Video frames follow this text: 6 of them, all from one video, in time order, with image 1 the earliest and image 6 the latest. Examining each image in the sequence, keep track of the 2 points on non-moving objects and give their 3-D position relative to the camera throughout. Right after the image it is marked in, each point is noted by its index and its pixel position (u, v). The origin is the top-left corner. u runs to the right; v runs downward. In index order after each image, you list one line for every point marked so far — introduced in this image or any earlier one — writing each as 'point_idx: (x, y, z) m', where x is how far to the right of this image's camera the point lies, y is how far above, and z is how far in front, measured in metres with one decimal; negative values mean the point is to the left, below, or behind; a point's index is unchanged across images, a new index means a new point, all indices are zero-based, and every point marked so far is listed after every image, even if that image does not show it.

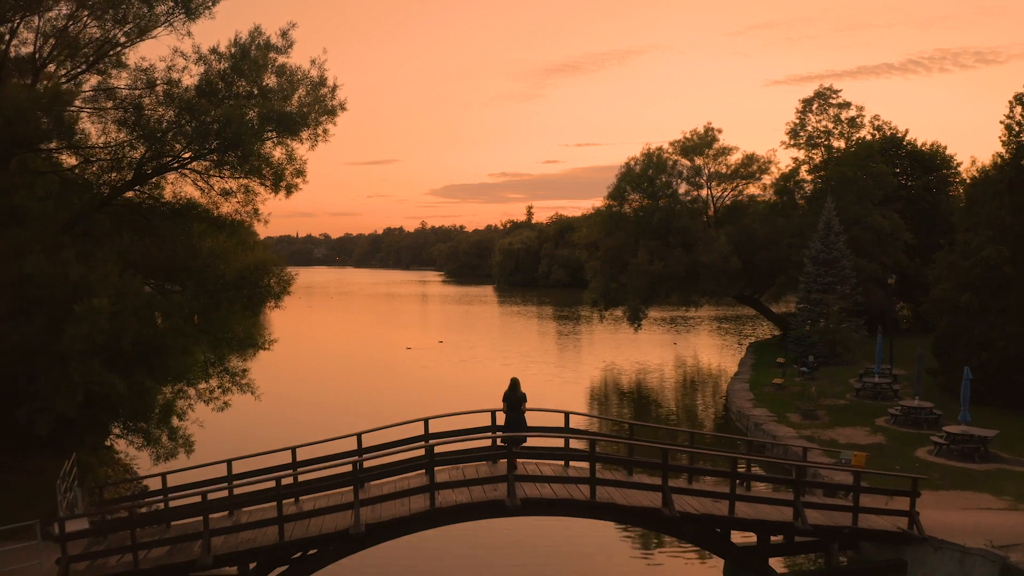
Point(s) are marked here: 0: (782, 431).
0: (+6.9, -3.7, +19.9) m
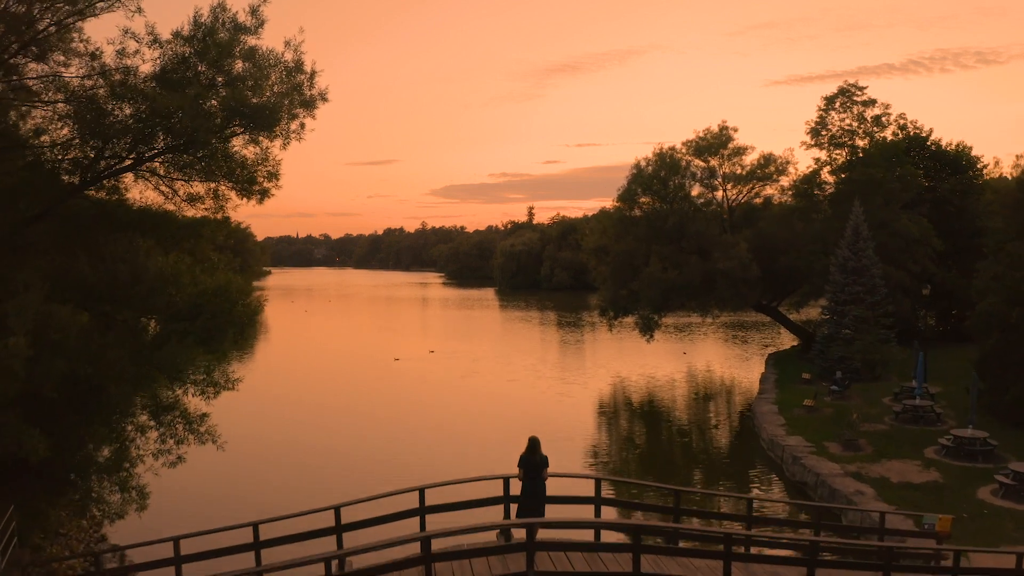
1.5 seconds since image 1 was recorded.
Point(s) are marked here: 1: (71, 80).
0: (+7.1, -4.1, +17.7) m
1: (-7.5, +3.5, +13.4) m
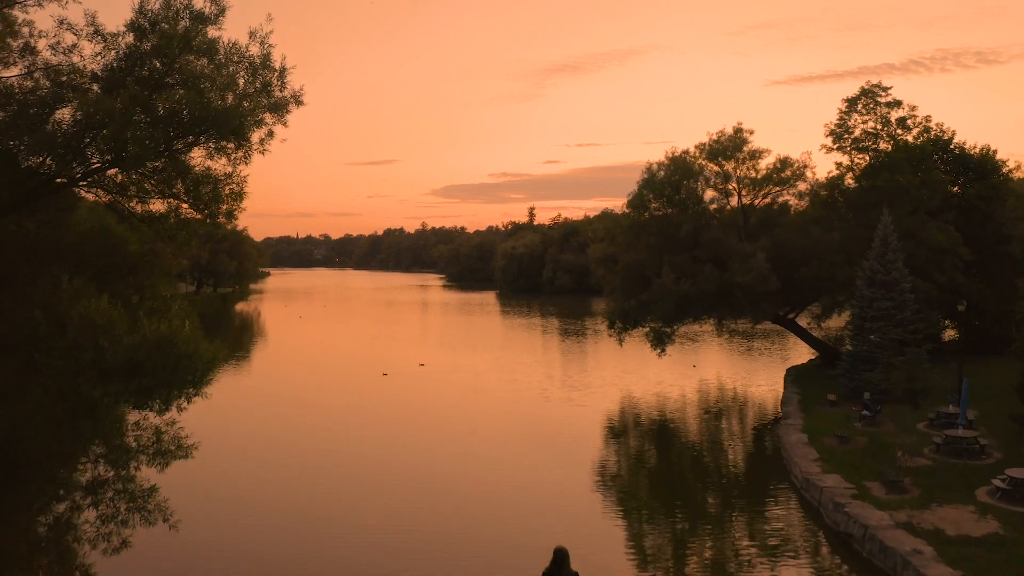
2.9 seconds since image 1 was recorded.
0: (+7.2, -4.6, +15.8) m
1: (-7.3, +3.0, +11.5) m
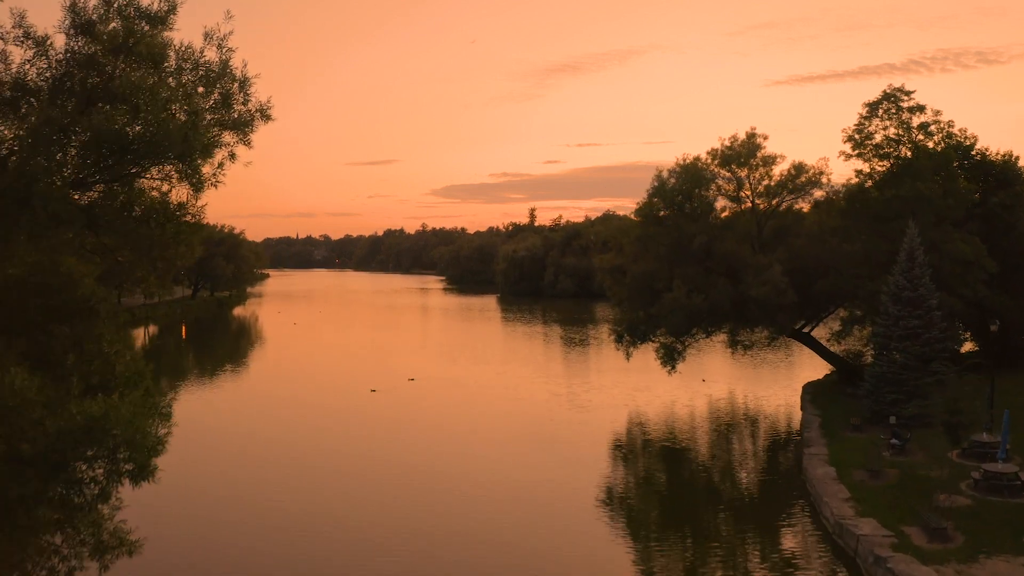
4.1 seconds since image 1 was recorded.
0: (+7.3, -5.1, +14.2) m
1: (-7.2, +2.5, +9.9) m
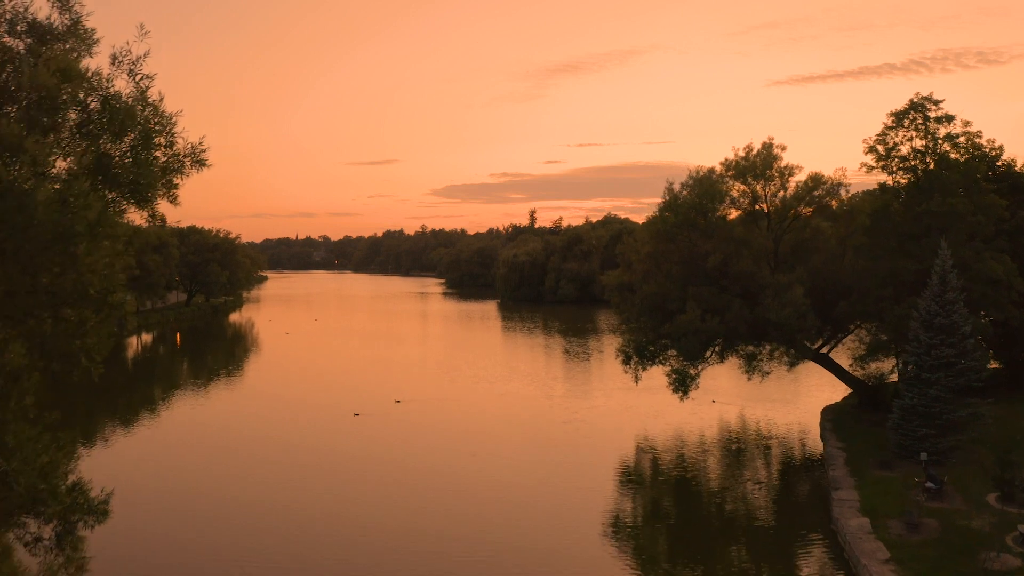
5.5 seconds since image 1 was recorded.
0: (+7.4, -5.9, +12.4) m
1: (-7.2, +1.7, +8.1) m
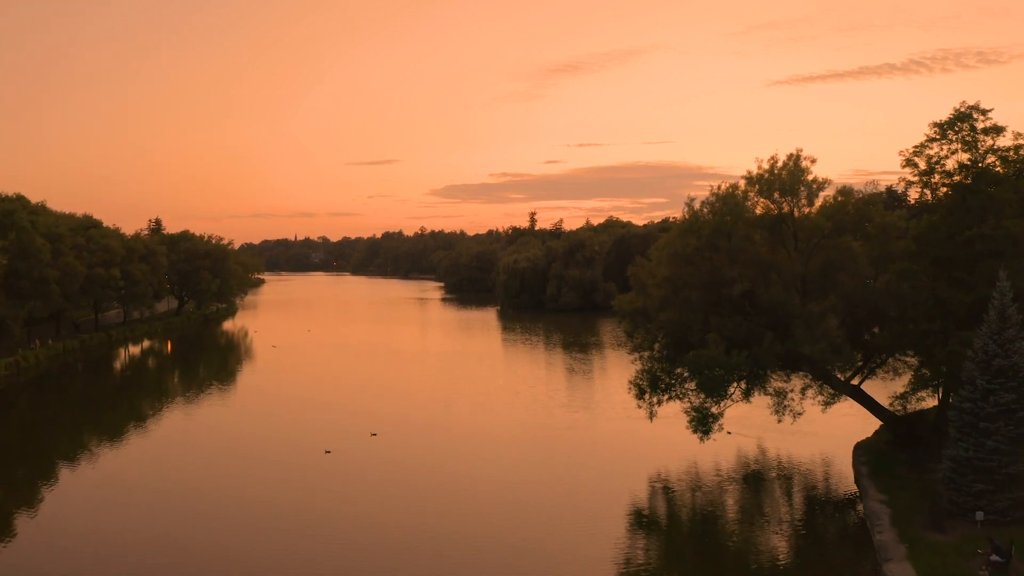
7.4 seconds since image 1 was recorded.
0: (+7.4, -6.9, +9.7) m
1: (-7.1, +0.7, +5.3) m
